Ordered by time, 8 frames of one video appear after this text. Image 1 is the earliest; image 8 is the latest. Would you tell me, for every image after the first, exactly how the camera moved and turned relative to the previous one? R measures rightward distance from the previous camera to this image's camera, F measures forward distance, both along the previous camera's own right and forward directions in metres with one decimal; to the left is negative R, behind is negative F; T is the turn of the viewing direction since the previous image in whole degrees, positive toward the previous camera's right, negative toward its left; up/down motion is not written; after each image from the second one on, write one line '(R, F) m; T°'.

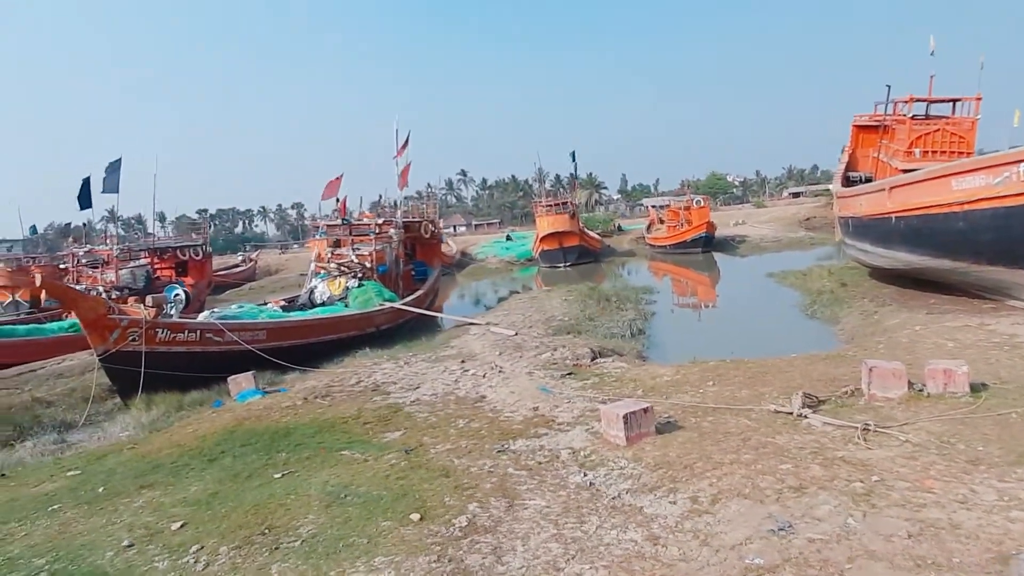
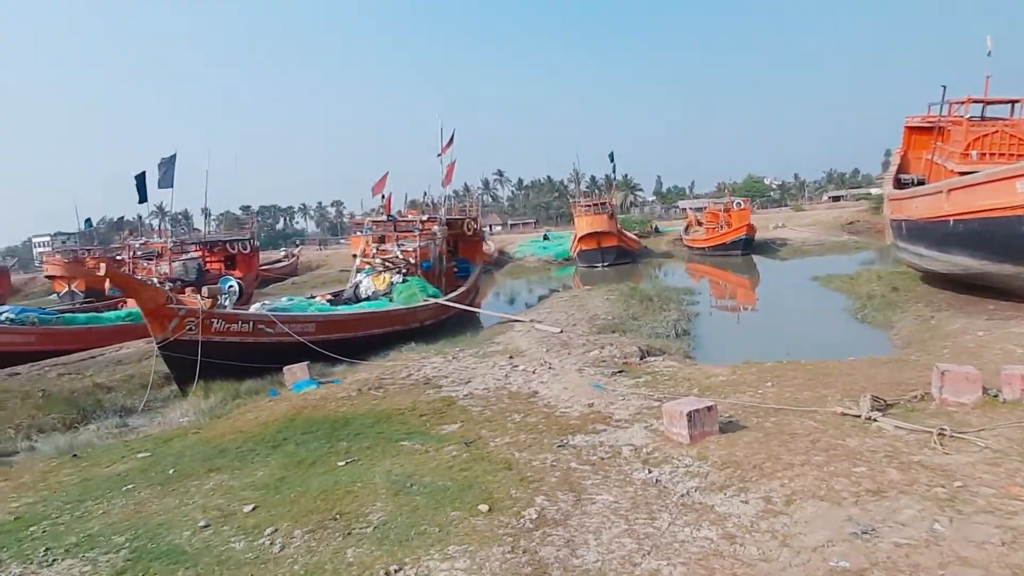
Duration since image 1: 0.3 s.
(-0.3, 0.0) m; -3°
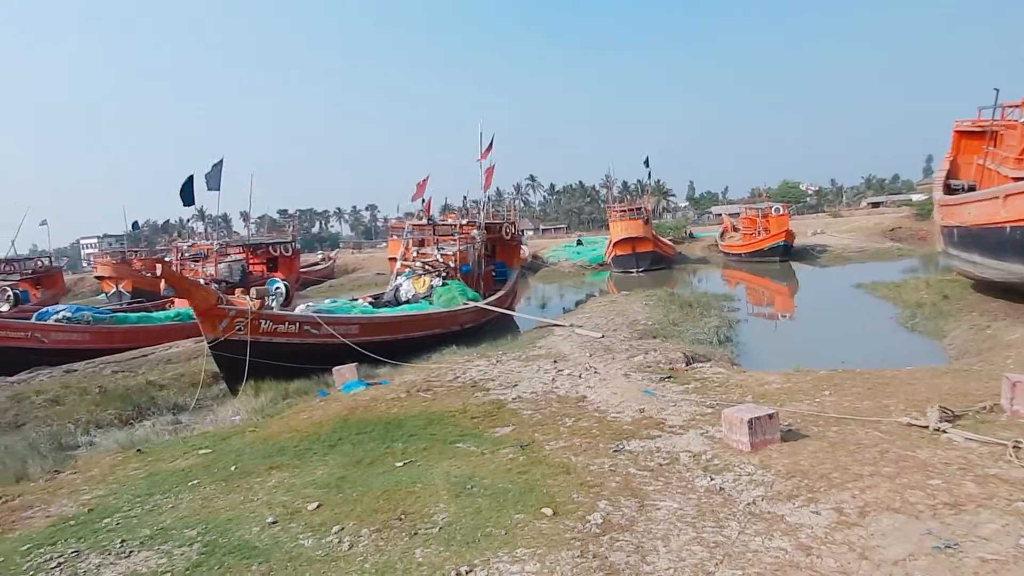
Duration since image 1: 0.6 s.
(-0.3, 0.0) m; -3°
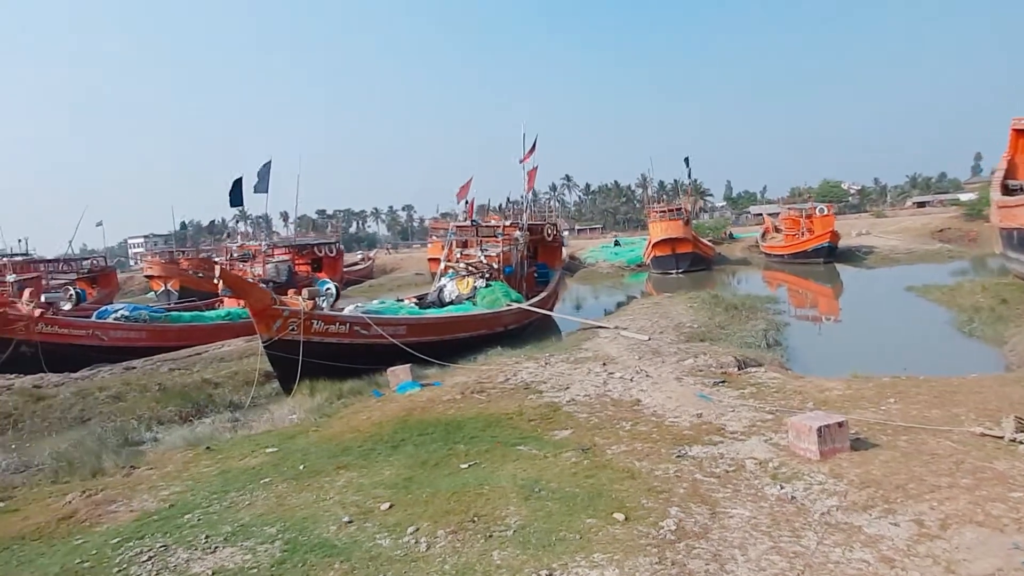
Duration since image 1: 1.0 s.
(-0.3, -0.1) m; -3°
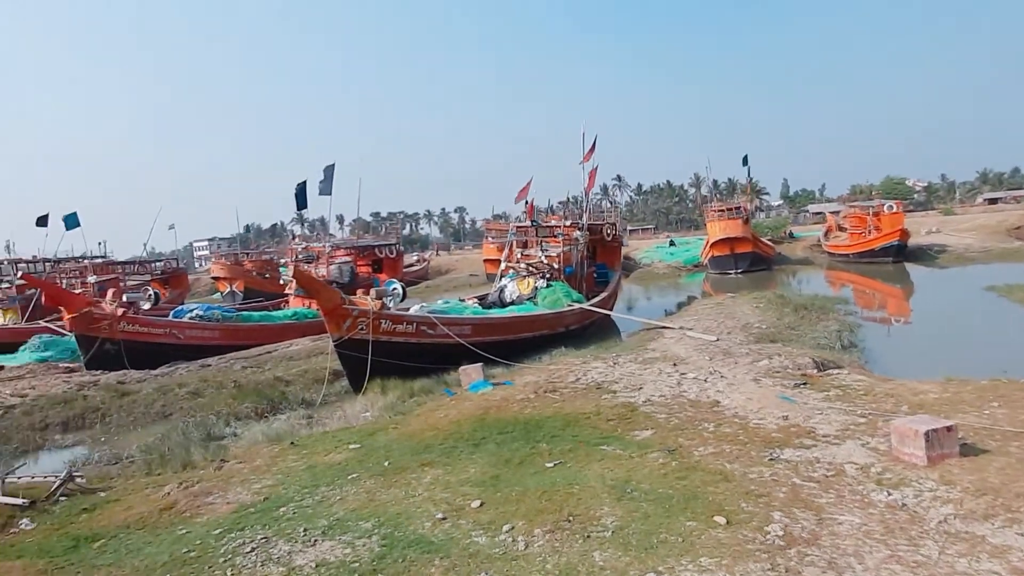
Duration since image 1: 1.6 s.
(-0.3, 0.0) m; -4°
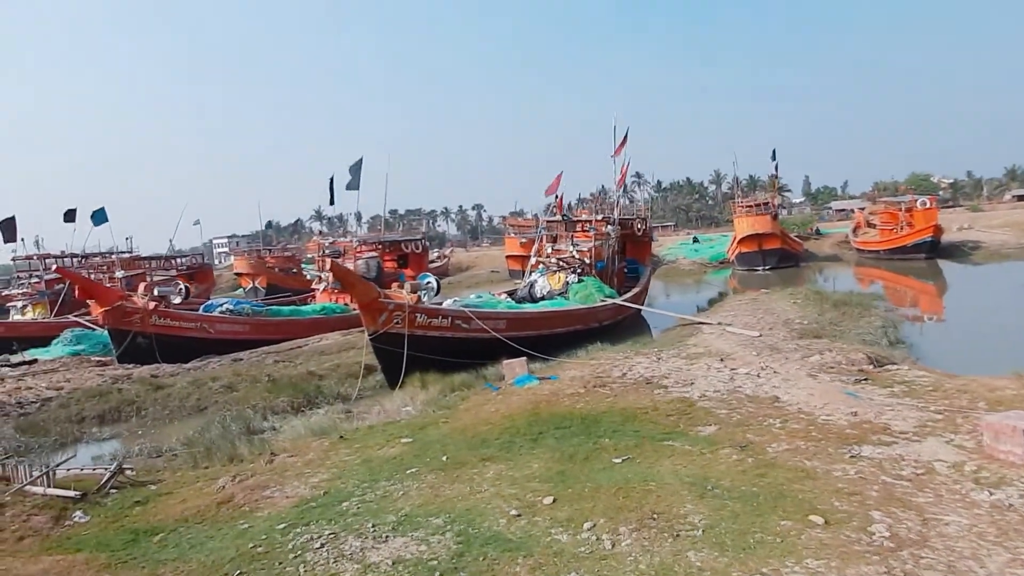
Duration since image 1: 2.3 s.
(-0.5, +0.2) m; -1°
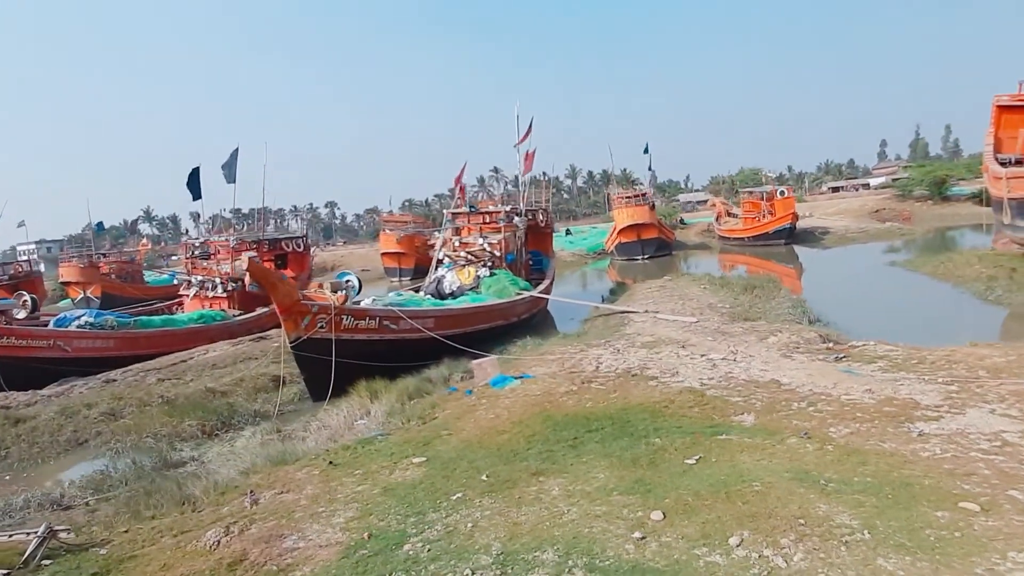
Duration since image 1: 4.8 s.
(-1.6, +1.0) m; +13°
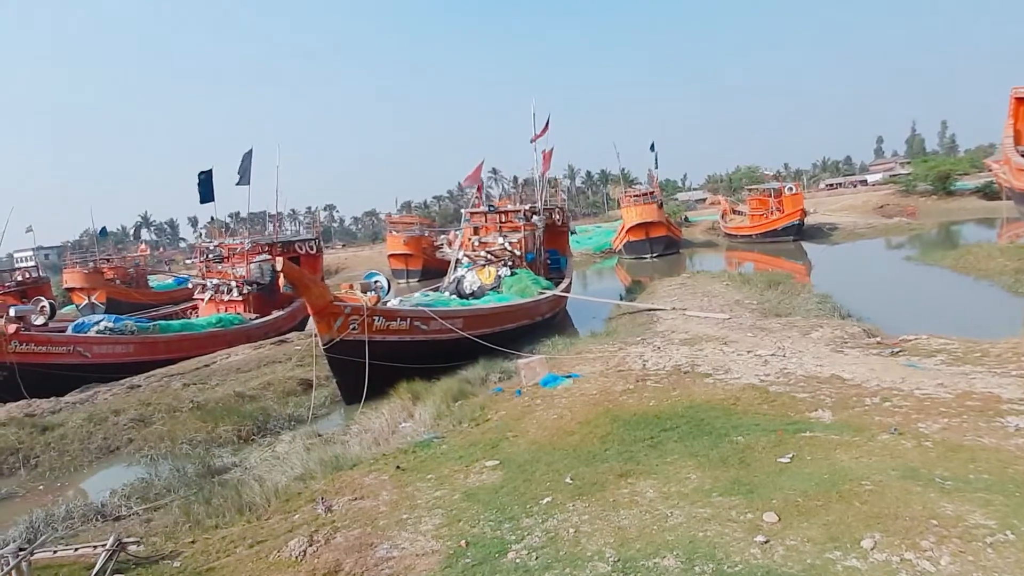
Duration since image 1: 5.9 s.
(-0.7, +0.2) m; 0°
